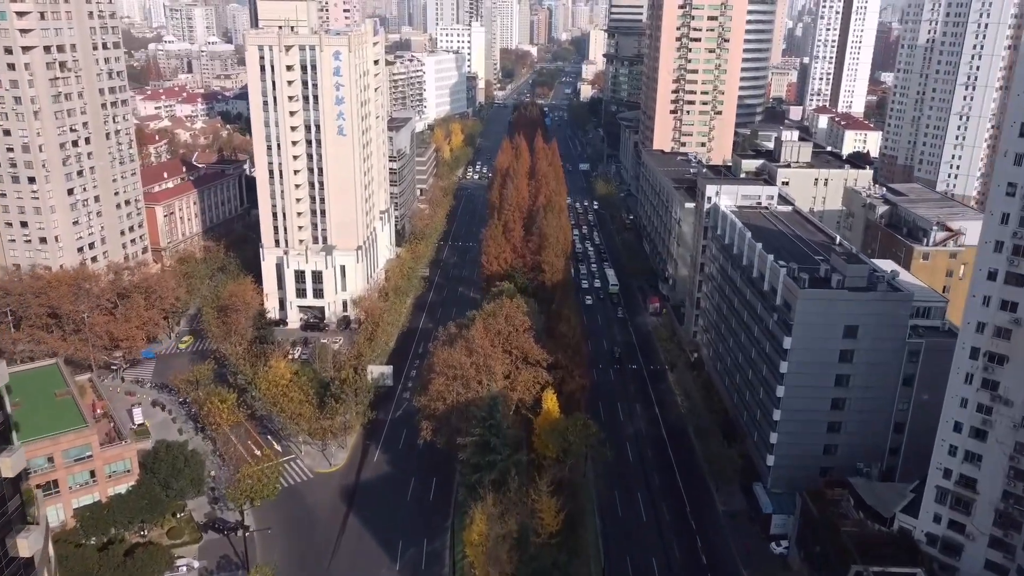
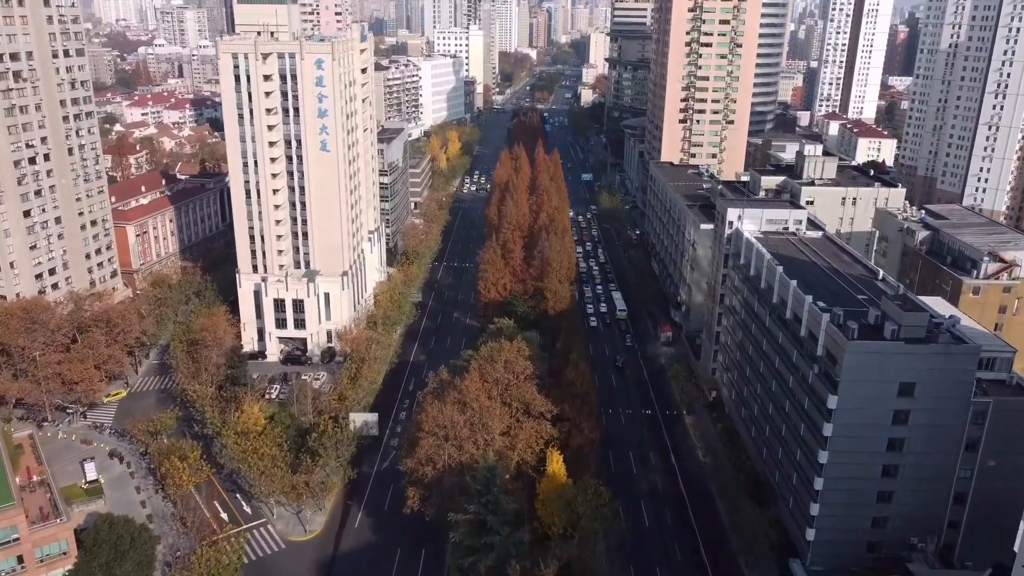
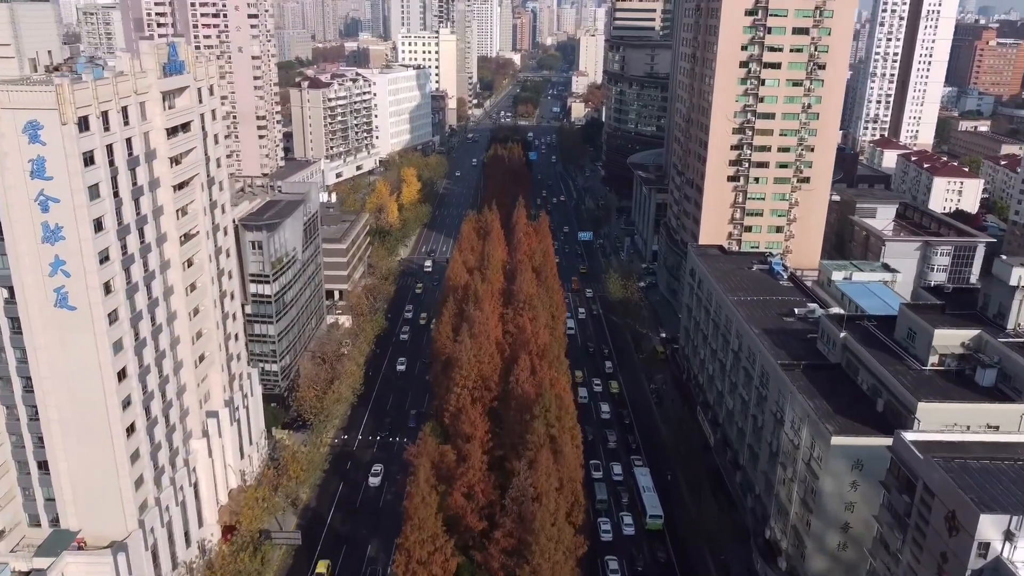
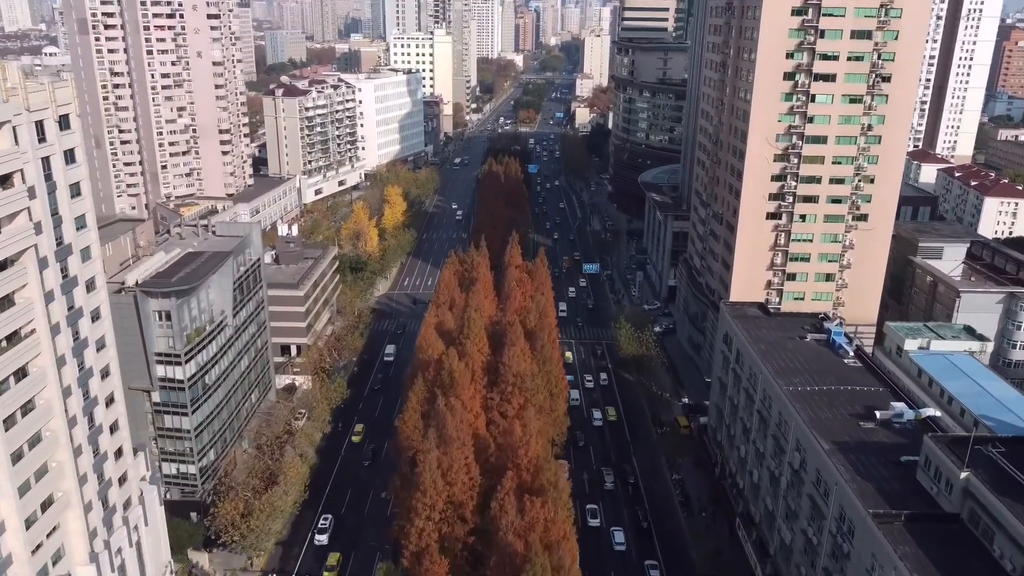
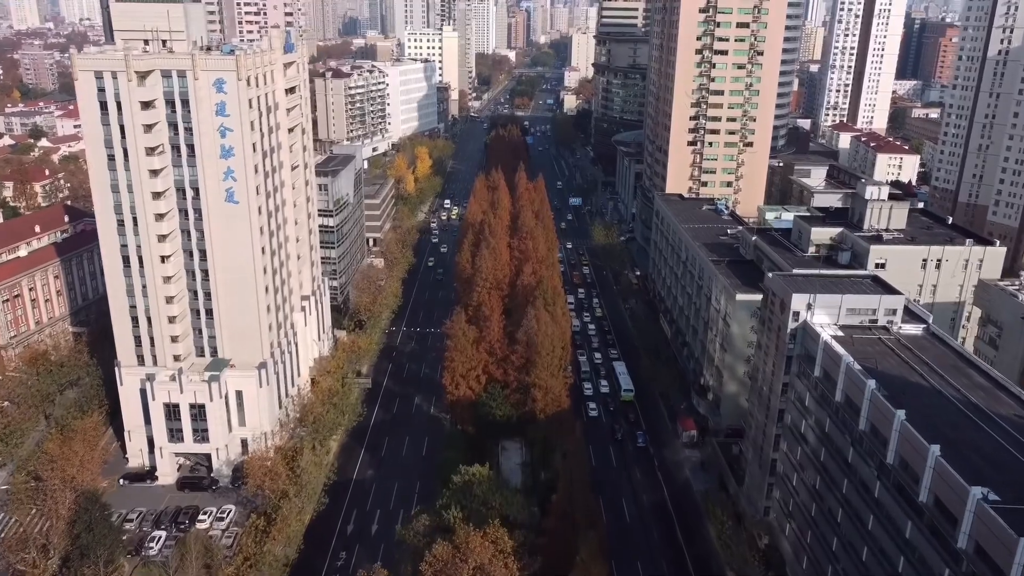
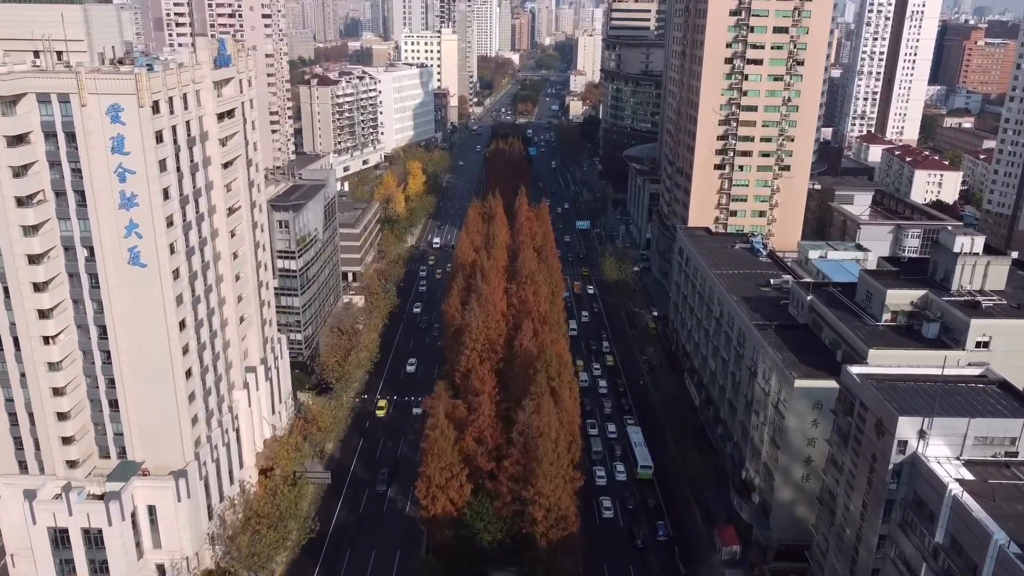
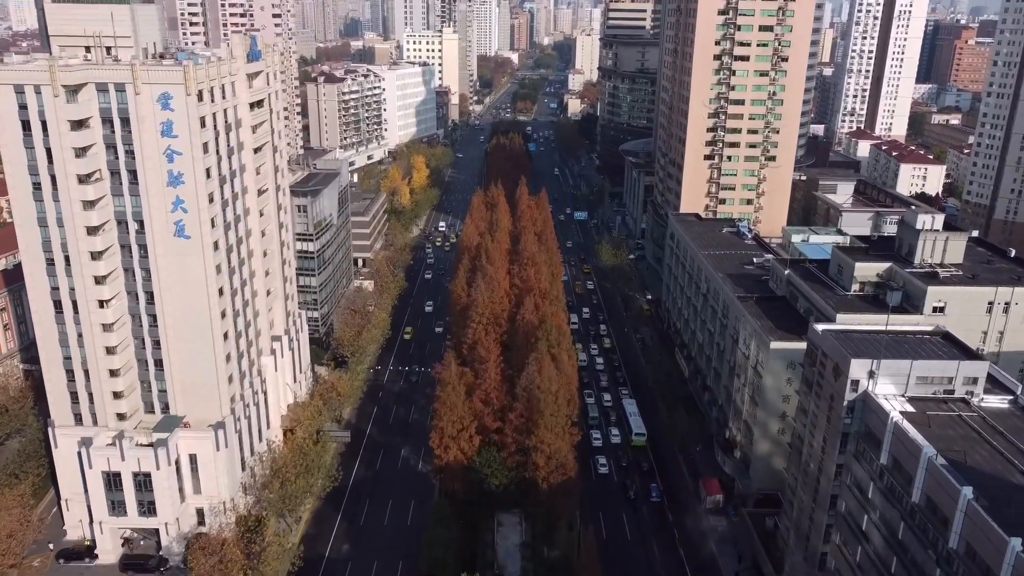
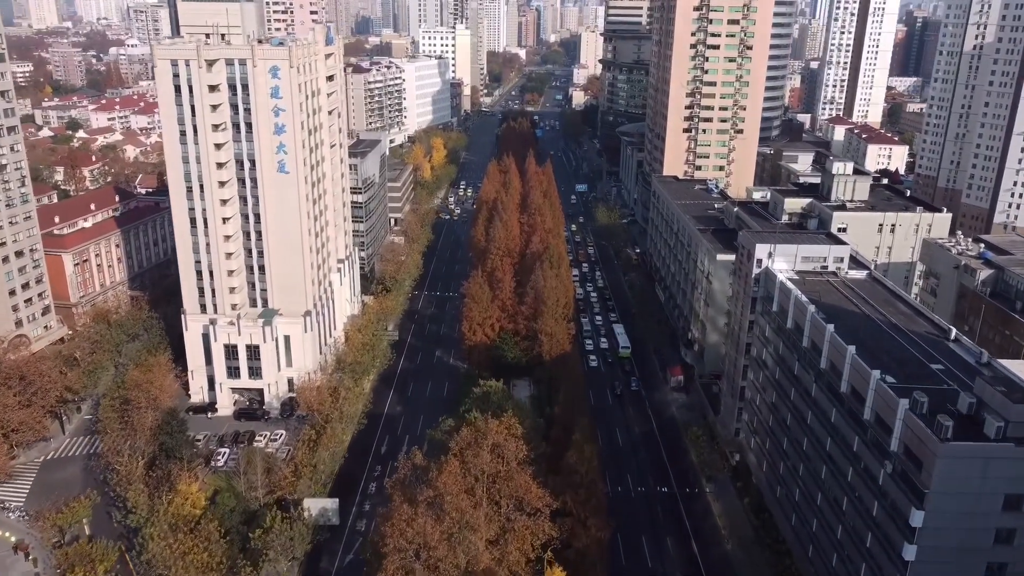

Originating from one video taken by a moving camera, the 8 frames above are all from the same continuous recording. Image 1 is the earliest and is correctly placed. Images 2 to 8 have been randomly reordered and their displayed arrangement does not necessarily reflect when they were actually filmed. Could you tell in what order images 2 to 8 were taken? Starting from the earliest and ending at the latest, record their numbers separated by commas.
2, 8, 5, 7, 6, 3, 4
